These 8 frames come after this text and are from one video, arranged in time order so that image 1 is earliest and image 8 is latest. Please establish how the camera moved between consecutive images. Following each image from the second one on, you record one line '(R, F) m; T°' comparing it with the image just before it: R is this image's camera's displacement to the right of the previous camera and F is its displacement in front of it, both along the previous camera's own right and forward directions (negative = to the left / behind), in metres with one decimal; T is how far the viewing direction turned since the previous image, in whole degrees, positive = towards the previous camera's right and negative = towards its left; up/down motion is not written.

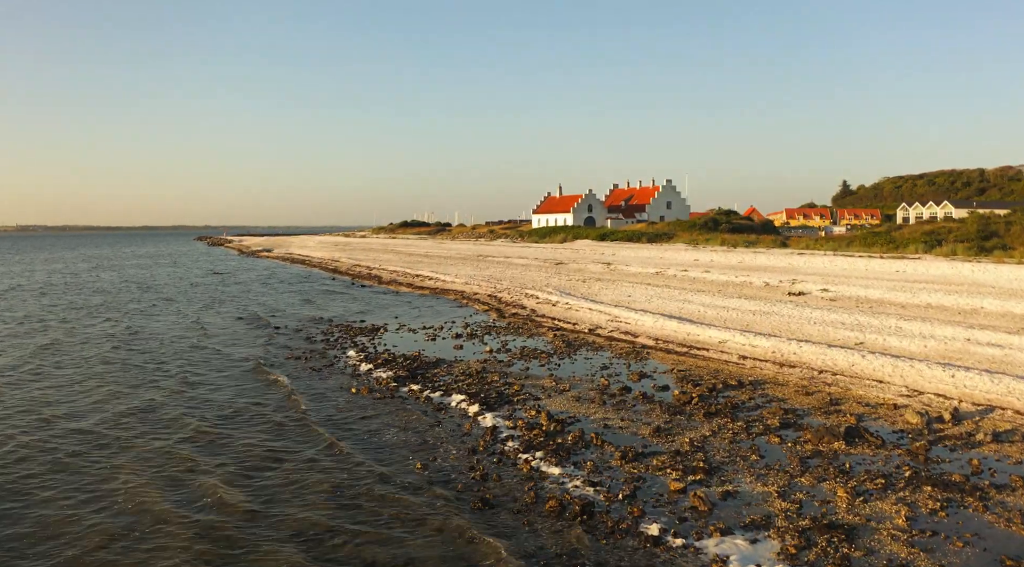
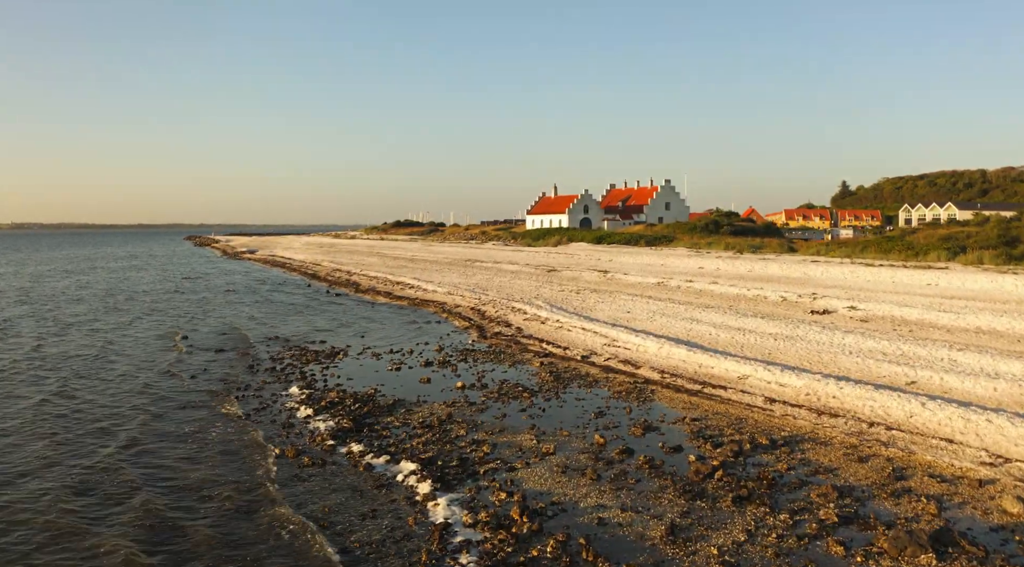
(+0.4, +2.7) m; 0°
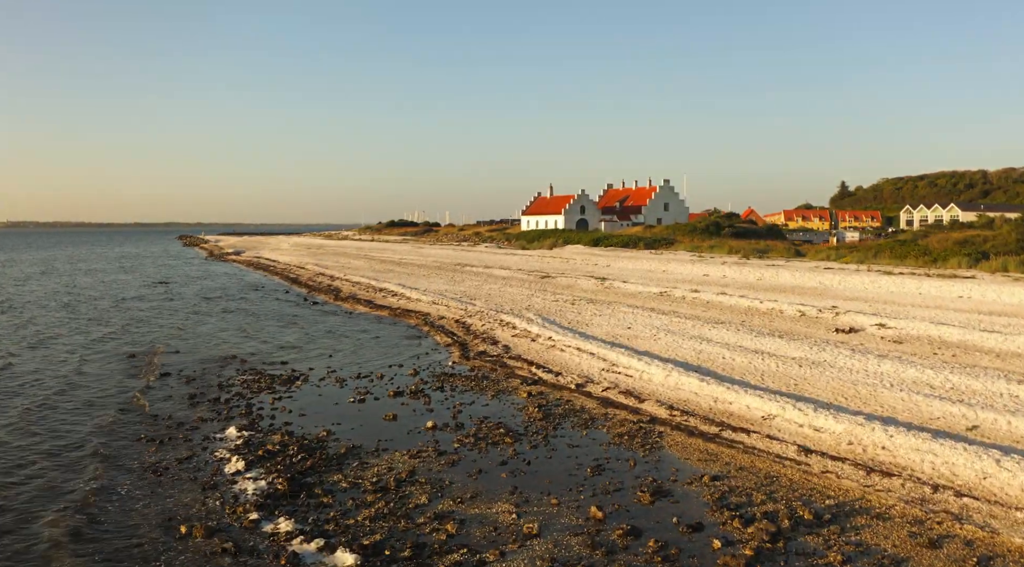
(+0.3, +2.1) m; 0°
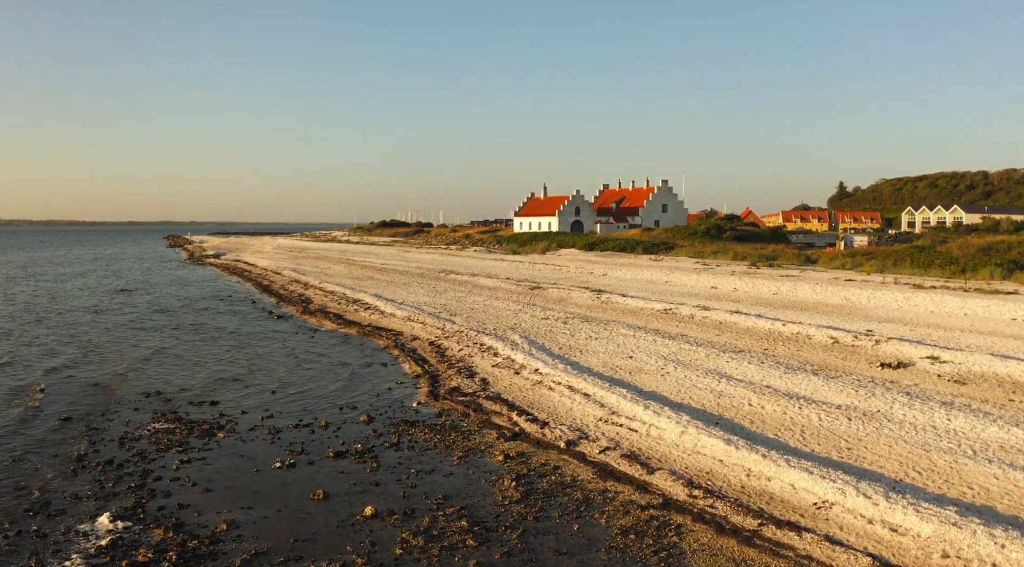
(+0.3, +2.8) m; 0°
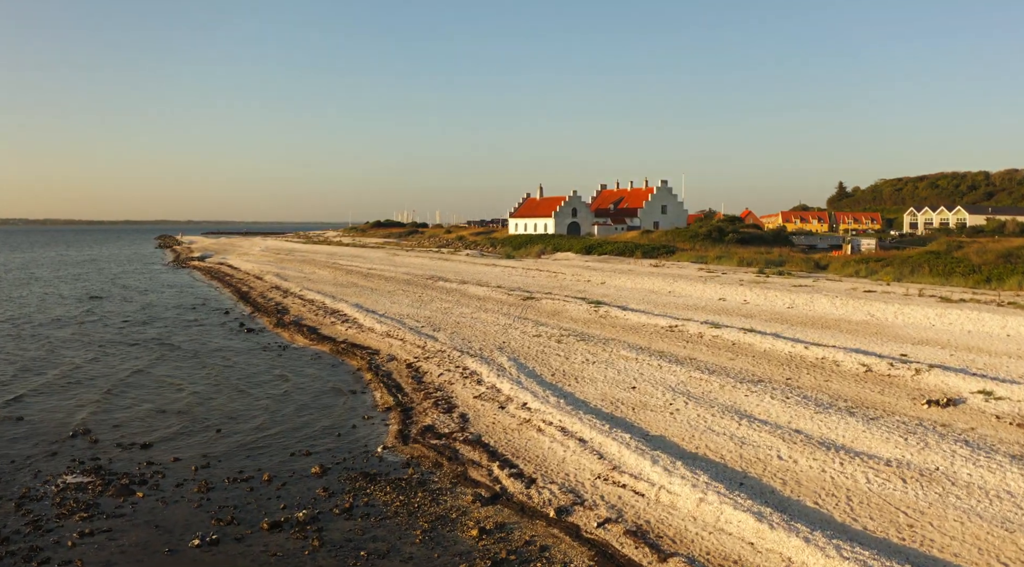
(+0.2, +2.0) m; 0°
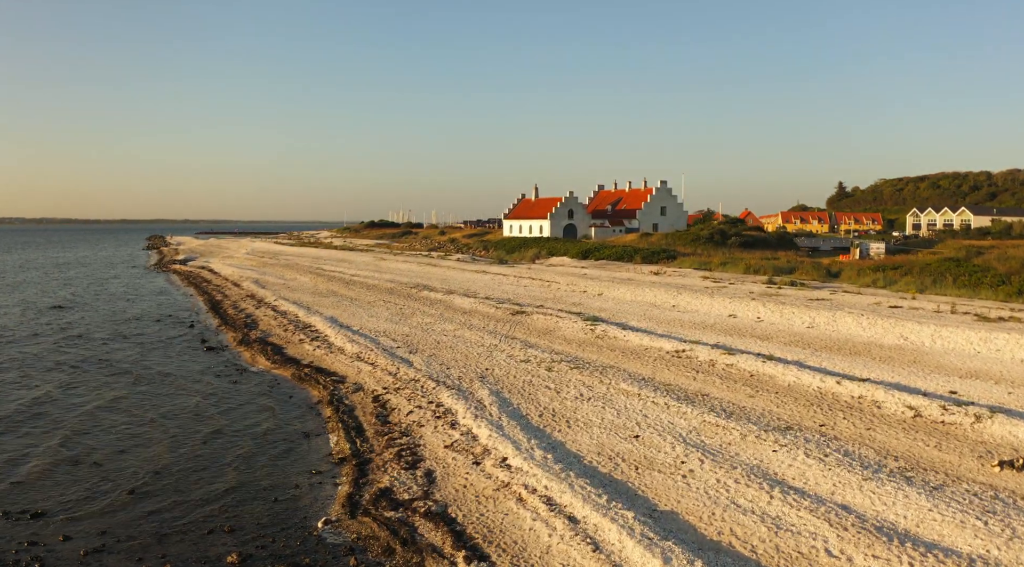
(+0.3, +2.2) m; 0°
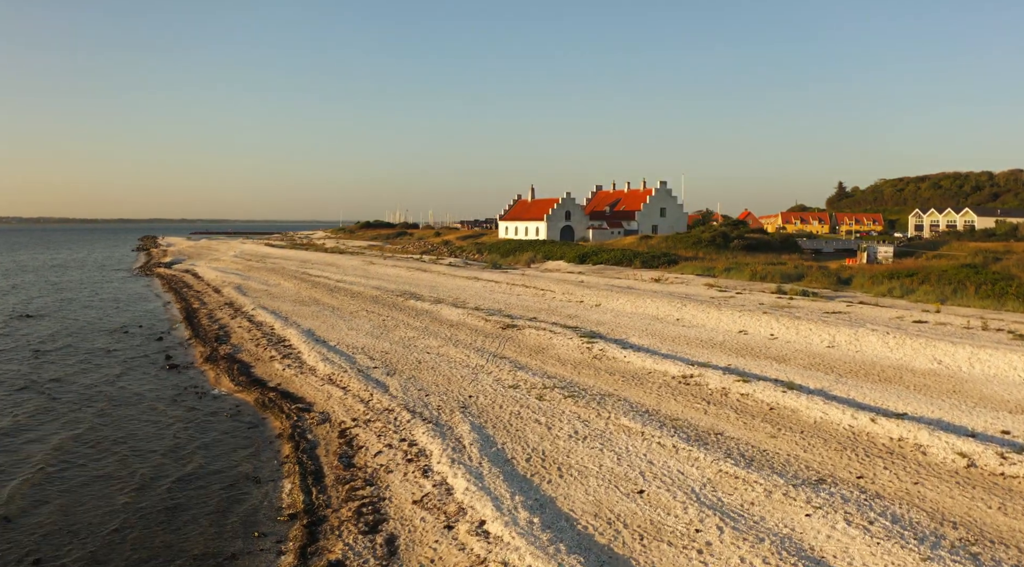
(+0.2, +1.7) m; 0°
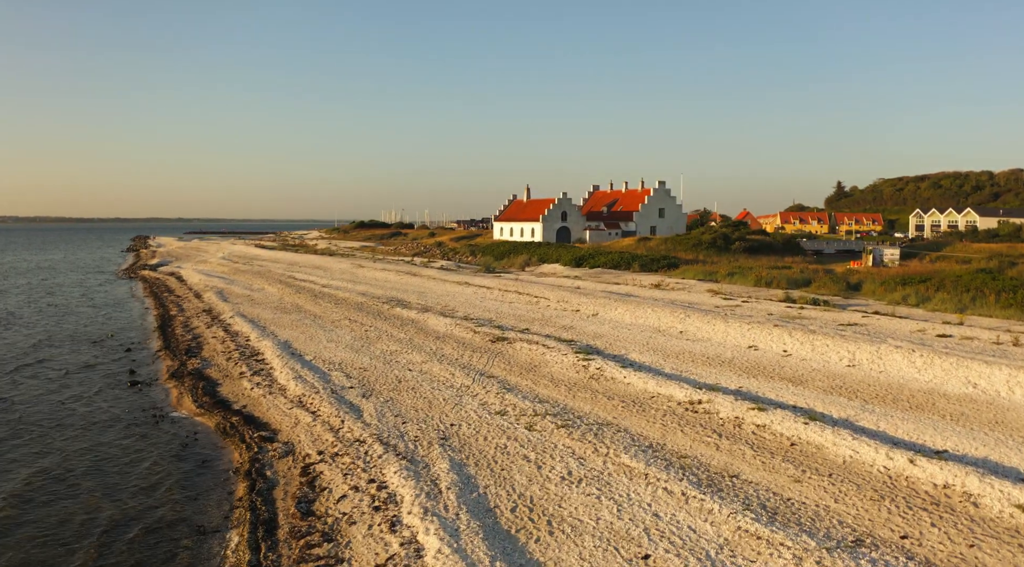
(+0.2, +1.5) m; 0°
